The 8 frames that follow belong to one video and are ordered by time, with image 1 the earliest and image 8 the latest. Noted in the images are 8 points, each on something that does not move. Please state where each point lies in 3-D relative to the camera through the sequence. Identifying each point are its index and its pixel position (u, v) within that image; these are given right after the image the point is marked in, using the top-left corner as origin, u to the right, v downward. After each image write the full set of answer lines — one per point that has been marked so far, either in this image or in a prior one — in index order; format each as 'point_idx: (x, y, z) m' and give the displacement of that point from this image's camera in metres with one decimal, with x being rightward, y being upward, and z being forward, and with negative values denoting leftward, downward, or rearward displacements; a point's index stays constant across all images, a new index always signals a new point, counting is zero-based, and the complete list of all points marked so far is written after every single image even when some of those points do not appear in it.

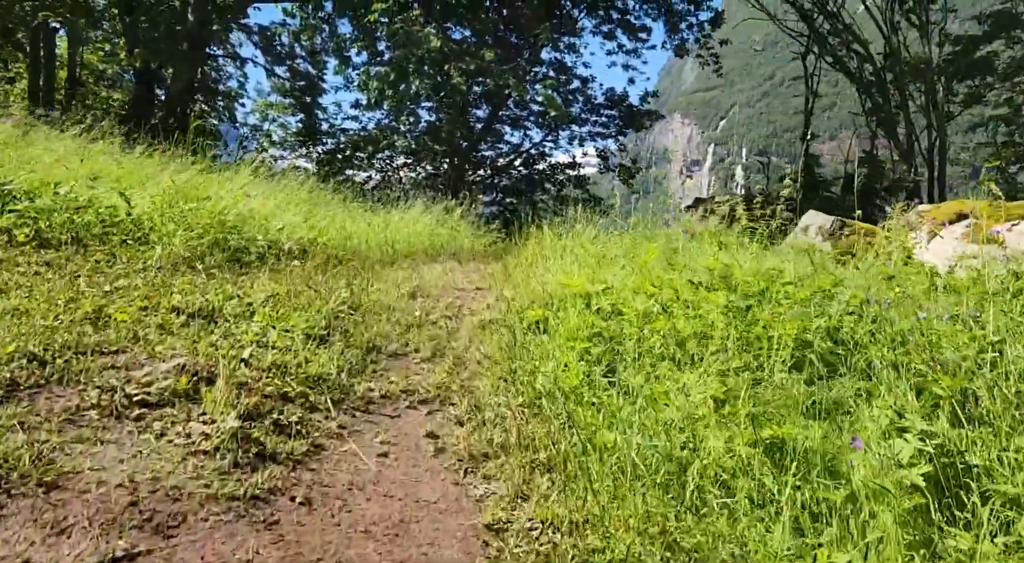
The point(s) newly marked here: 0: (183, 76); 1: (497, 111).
0: (-5.5, +3.4, +12.6) m
1: (-0.3, +3.1, +13.6) m
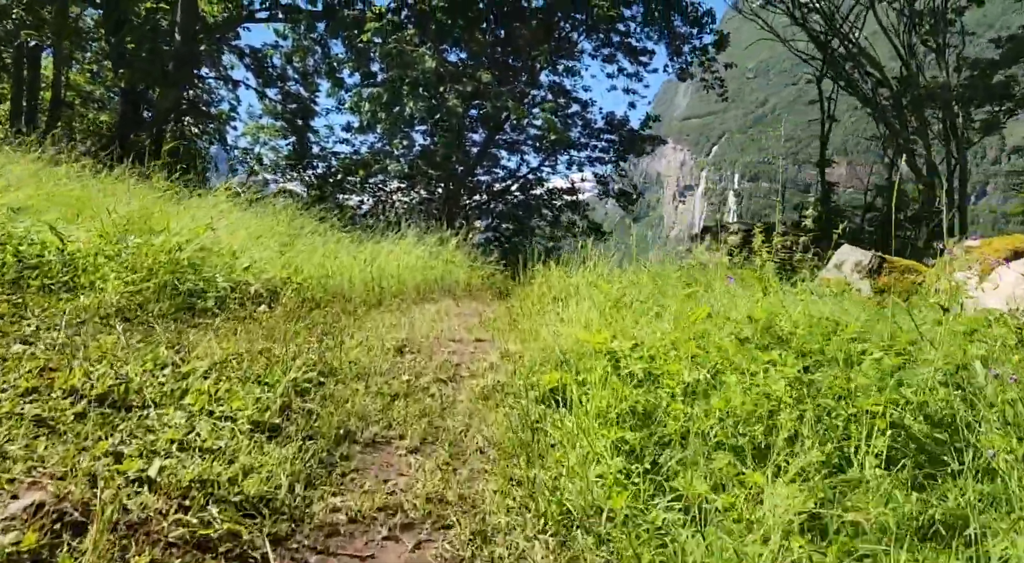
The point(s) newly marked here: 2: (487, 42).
0: (-5.5, +3.0, +12.1) m
1: (-0.3, +2.5, +13.2) m
2: (-0.4, +3.7, +11.5) m
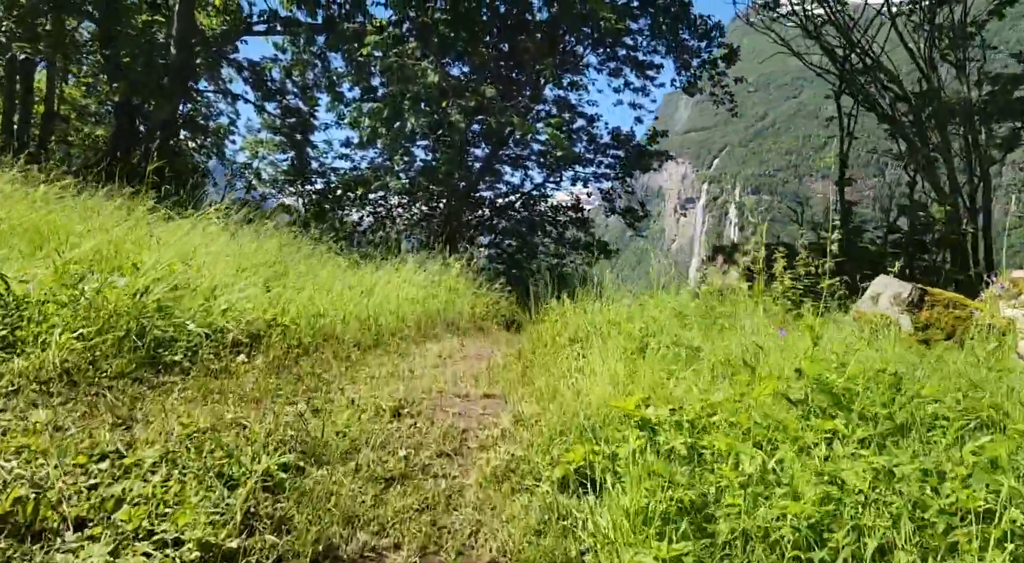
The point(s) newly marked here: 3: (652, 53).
0: (-5.5, +2.7, +11.8) m
1: (-0.3, +2.2, +12.9) m
2: (-0.3, +3.4, +11.2) m
3: (+2.2, +3.6, +12.0) m
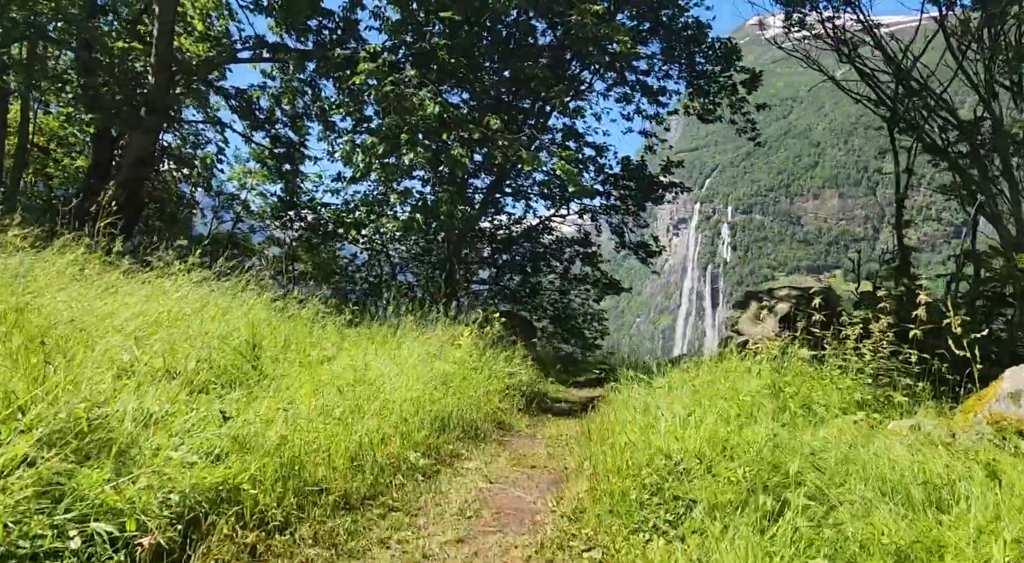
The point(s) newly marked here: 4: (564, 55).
0: (-5.4, +2.0, +11.0) m
1: (-0.2, +1.6, +12.0) m
2: (-0.3, +2.8, +10.4) m
3: (+2.3, +3.0, +11.2) m
4: (+0.8, +3.4, +11.2) m
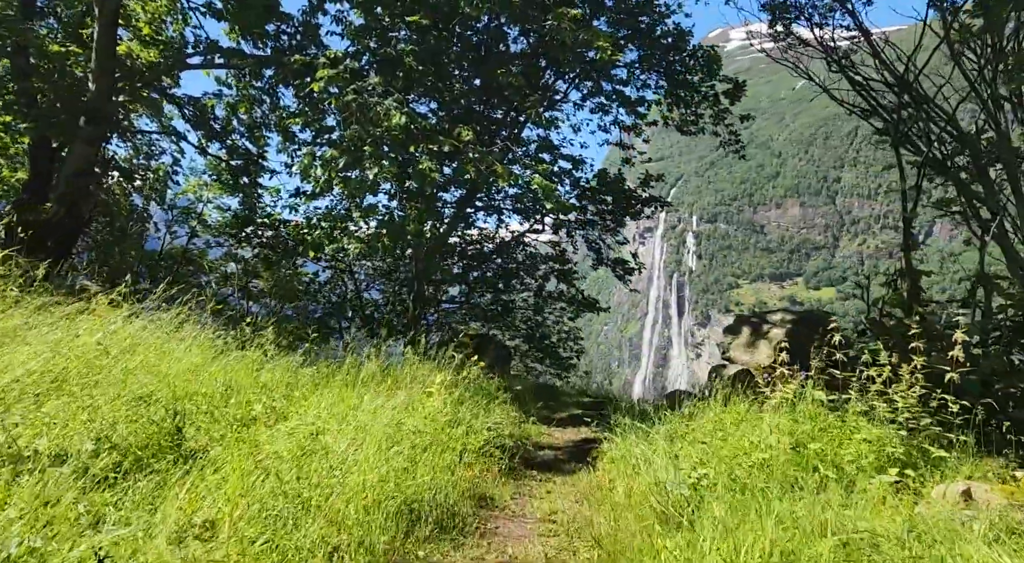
0: (-5.8, +1.7, +10.1) m
1: (-0.6, +1.3, +11.4) m
2: (-0.6, +2.5, +9.8) m
3: (+1.9, +2.7, +10.7) m
4: (+0.4, +3.1, +10.6) m
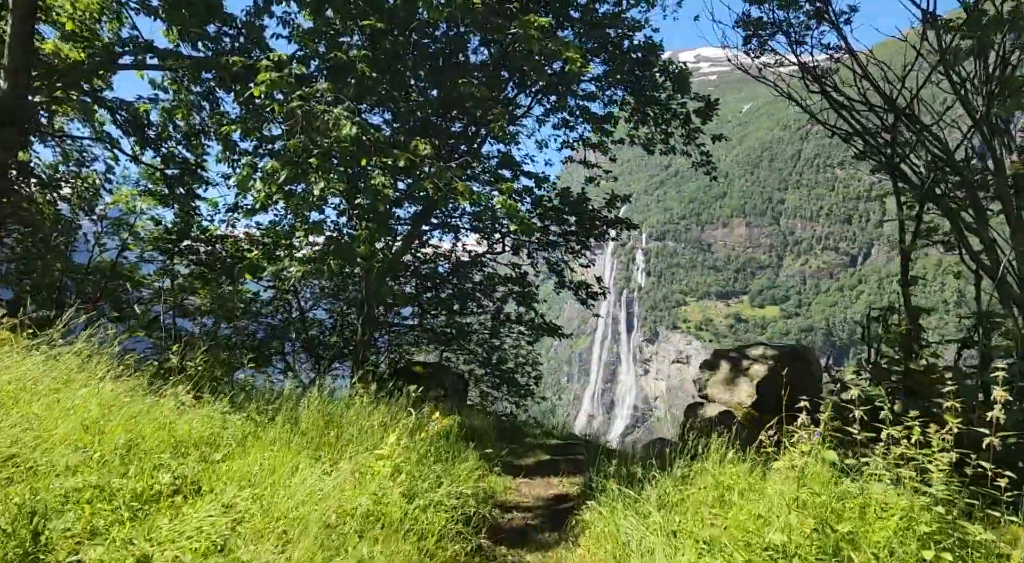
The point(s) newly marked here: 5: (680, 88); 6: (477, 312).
0: (-6.3, +1.4, +9.1) m
1: (-1.2, +0.9, +10.7) m
2: (-1.1, +2.2, +9.1) m
3: (+1.3, +2.4, +10.2) m
4: (-0.2, +2.8, +10.0) m
5: (+2.2, +2.6, +9.9) m
6: (-0.6, -0.6, +12.4) m
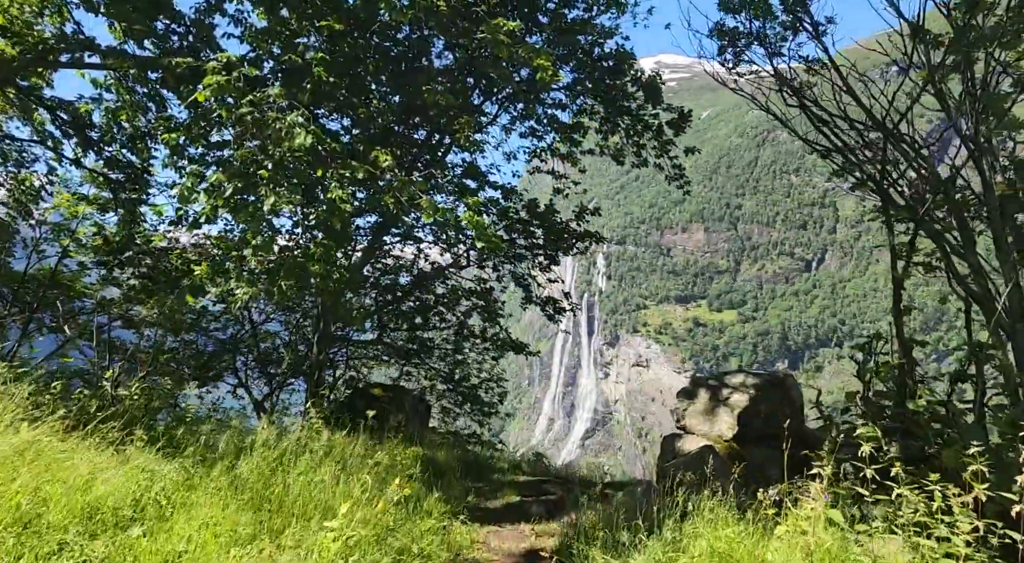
0: (-6.7, +1.3, +8.3) m
1: (-1.7, +0.7, +10.2) m
2: (-1.5, +2.0, +8.6) m
3: (+0.9, +2.2, +9.8) m
4: (-0.6, +2.5, +9.5) m
5: (+1.8, +2.3, +9.6) m
6: (-1.1, -0.8, +11.9) m
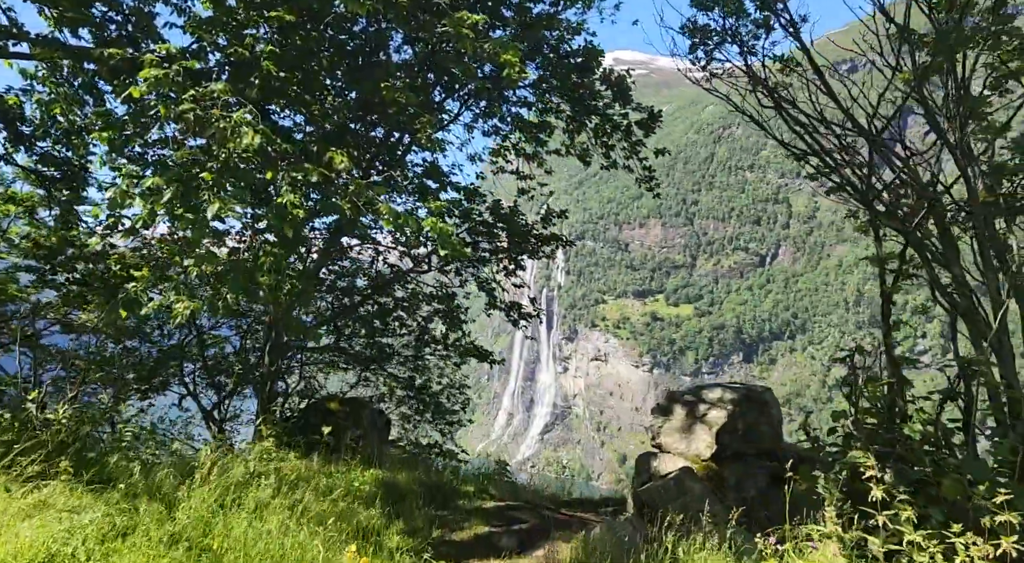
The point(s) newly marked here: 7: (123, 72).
0: (-7.0, +1.2, +7.5) m
1: (-2.2, +0.7, +9.7) m
2: (-1.9, +1.9, +8.1) m
3: (+0.4, +2.1, +9.4) m
4: (-1.0, +2.5, +9.1) m
5: (+1.3, +2.3, +9.3) m
6: (-1.7, -0.8, +11.4) m
7: (-3.8, +2.0, +7.4) m
